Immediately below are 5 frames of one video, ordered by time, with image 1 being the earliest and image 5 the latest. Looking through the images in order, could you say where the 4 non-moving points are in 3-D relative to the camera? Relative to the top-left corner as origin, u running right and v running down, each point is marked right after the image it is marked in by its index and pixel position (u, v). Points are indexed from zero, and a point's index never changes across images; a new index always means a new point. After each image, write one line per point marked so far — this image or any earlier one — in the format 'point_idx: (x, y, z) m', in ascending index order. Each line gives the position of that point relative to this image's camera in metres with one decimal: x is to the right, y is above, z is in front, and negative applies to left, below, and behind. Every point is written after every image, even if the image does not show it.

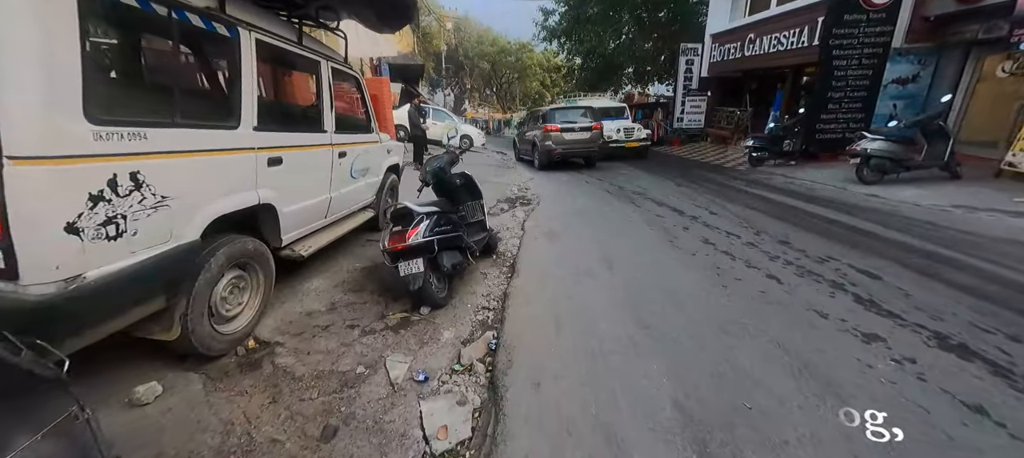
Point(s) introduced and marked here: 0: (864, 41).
0: (+7.9, +4.2, +9.0) m
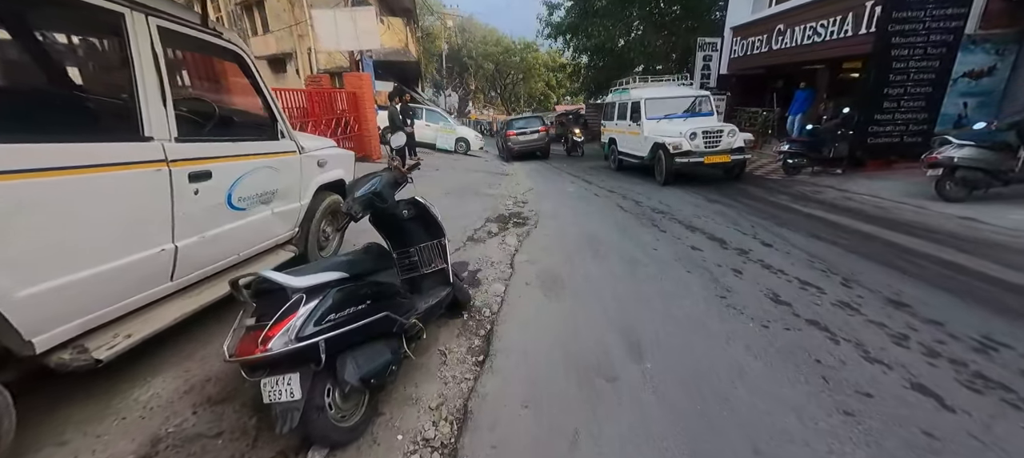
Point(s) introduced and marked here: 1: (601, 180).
0: (+7.8, +3.8, +7.5) m
1: (+2.1, +1.1, +9.4) m
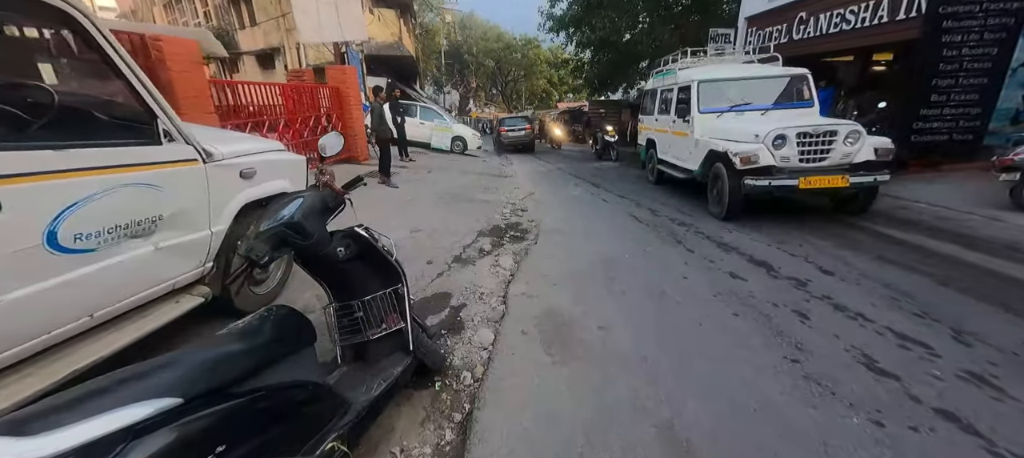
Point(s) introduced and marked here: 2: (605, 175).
0: (+7.8, +3.6, +6.6) m
1: (+2.1, +1.0, +8.6) m
2: (+2.3, +1.3, +10.0) m
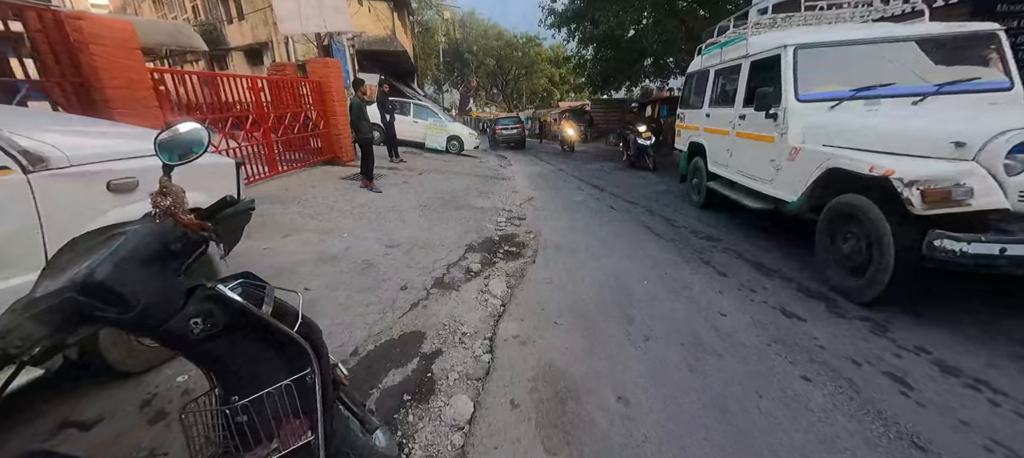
0: (+7.7, +3.4, +5.8) m
1: (+2.0, +0.8, +7.8) m
2: (+2.3, +1.2, +9.2) m
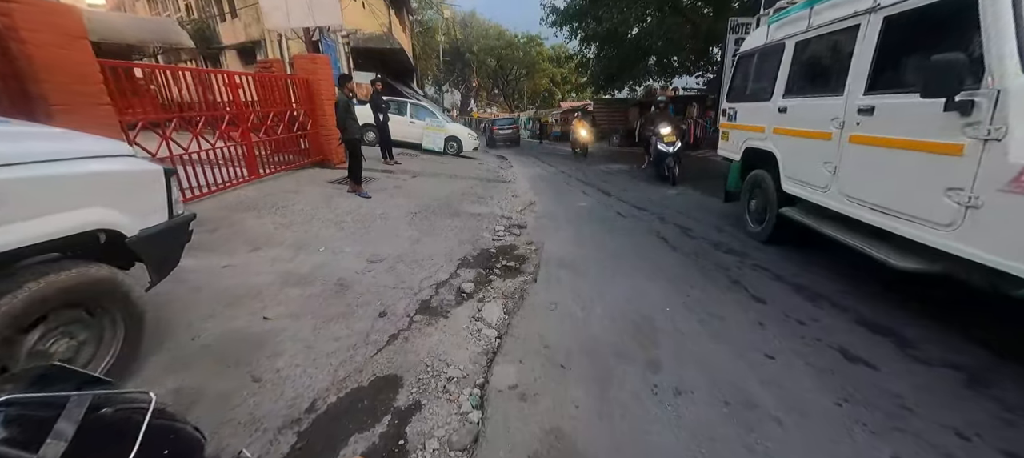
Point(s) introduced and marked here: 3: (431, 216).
0: (+7.7, +3.3, +5.2) m
1: (+2.0, +0.7, +7.3) m
2: (+2.3, +1.0, +8.7) m
3: (-1.1, +0.2, +5.5) m
